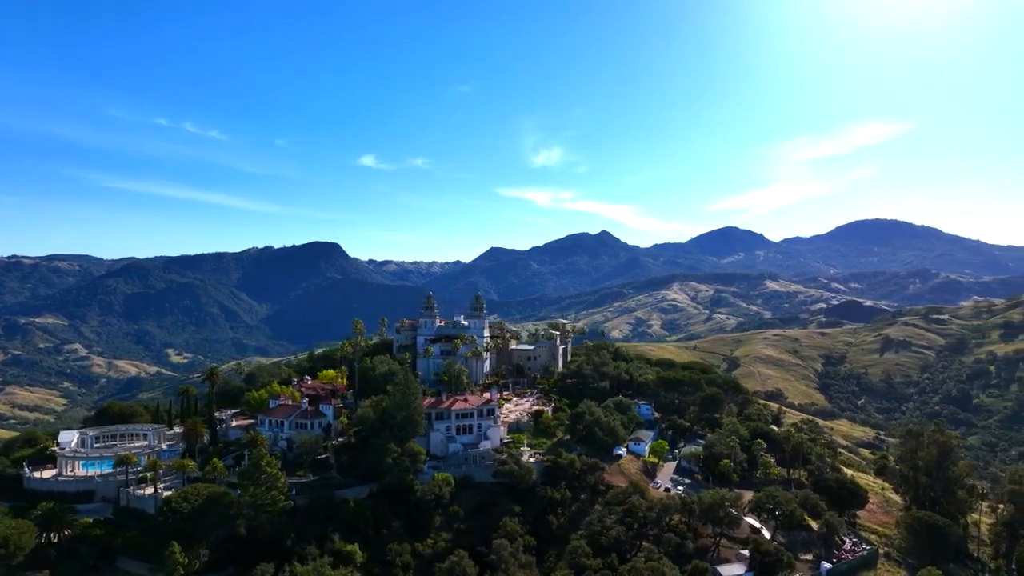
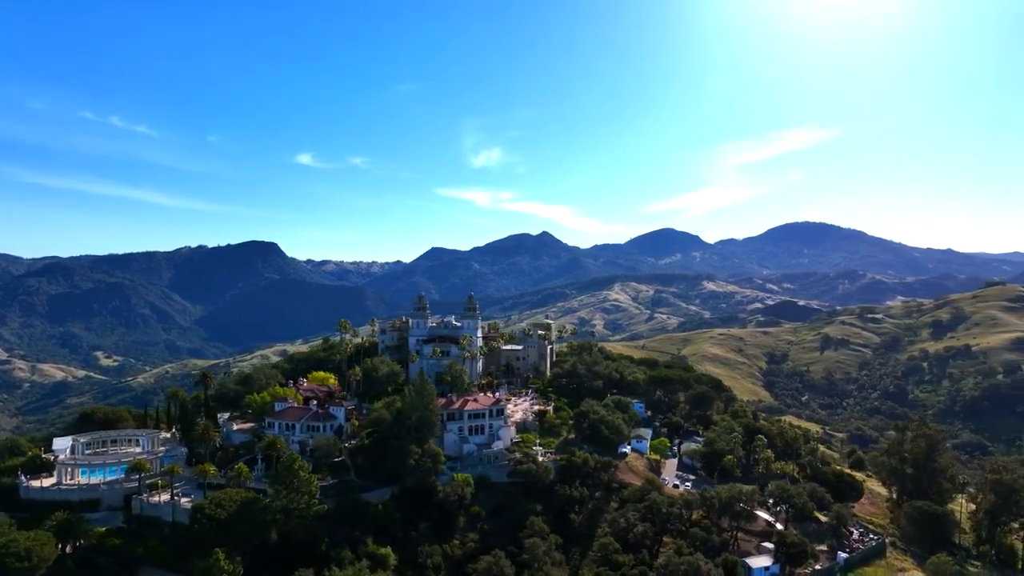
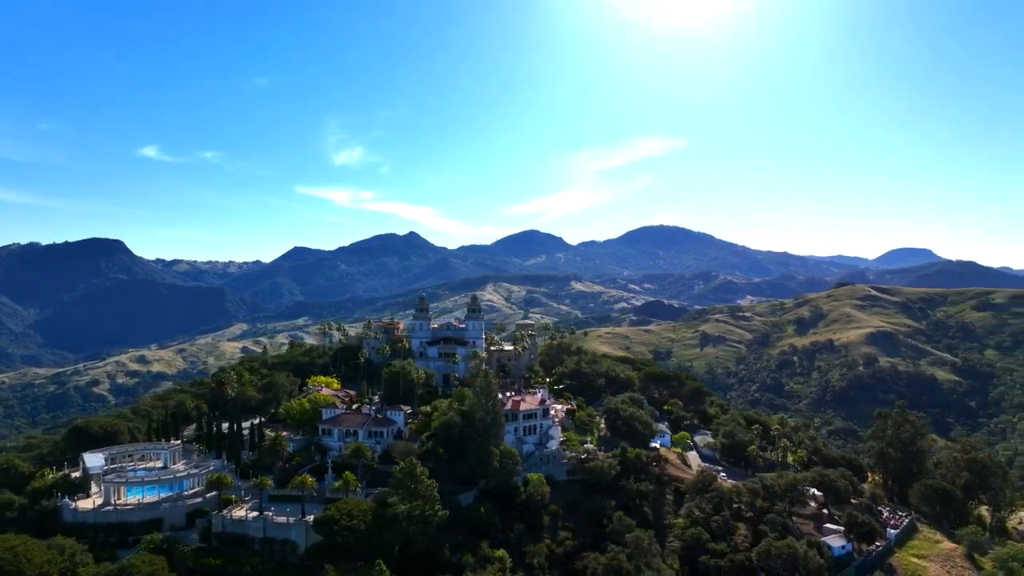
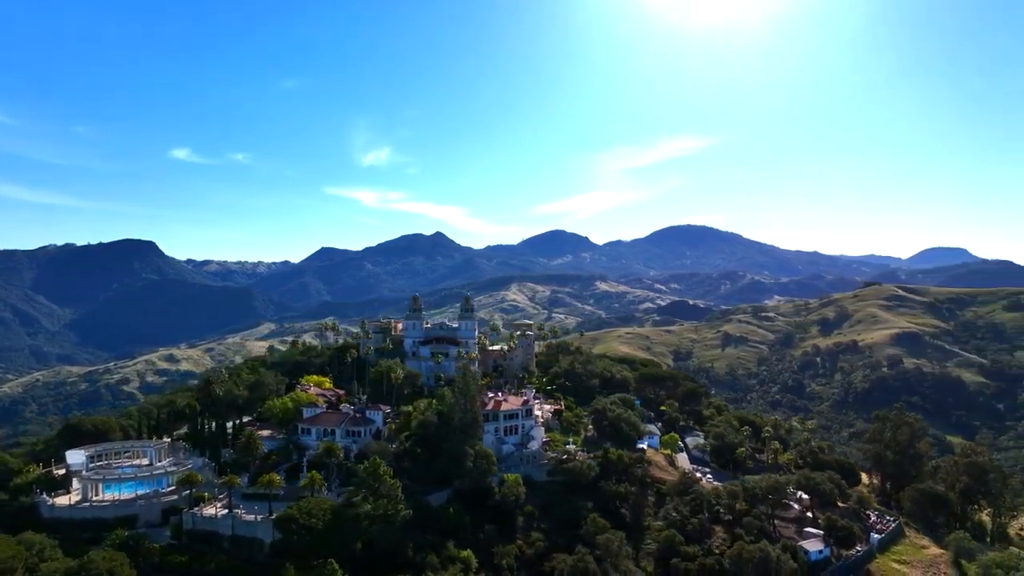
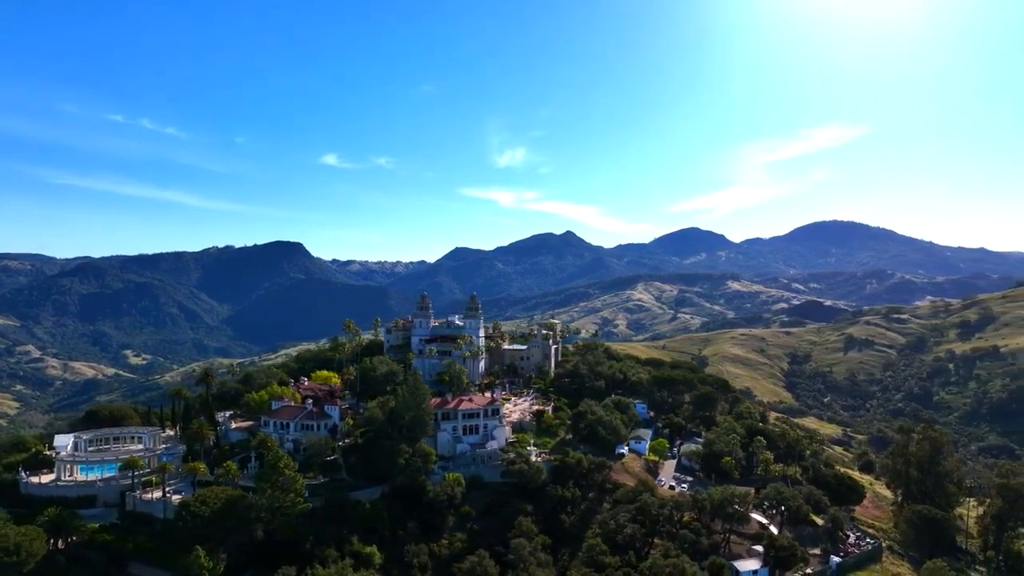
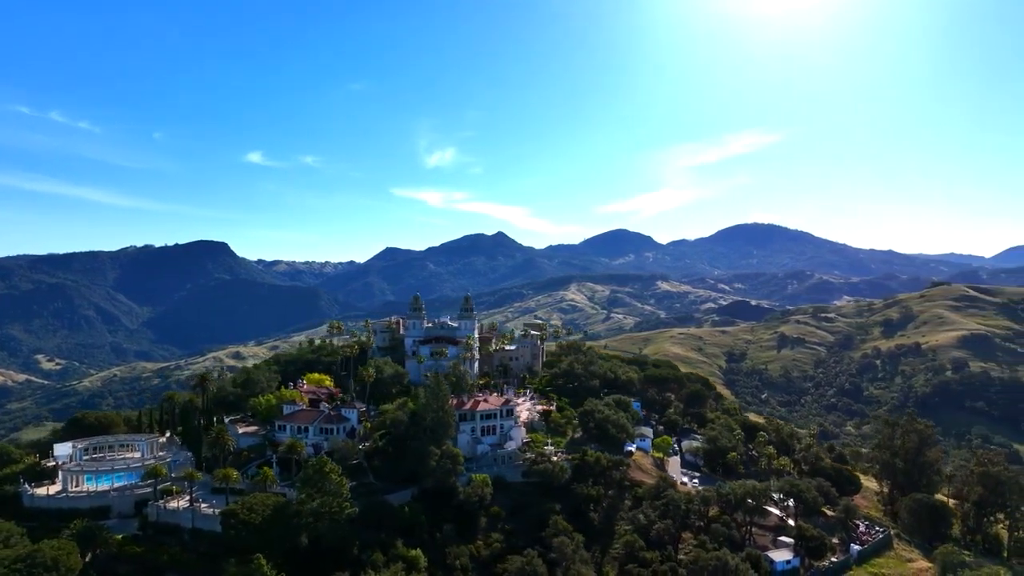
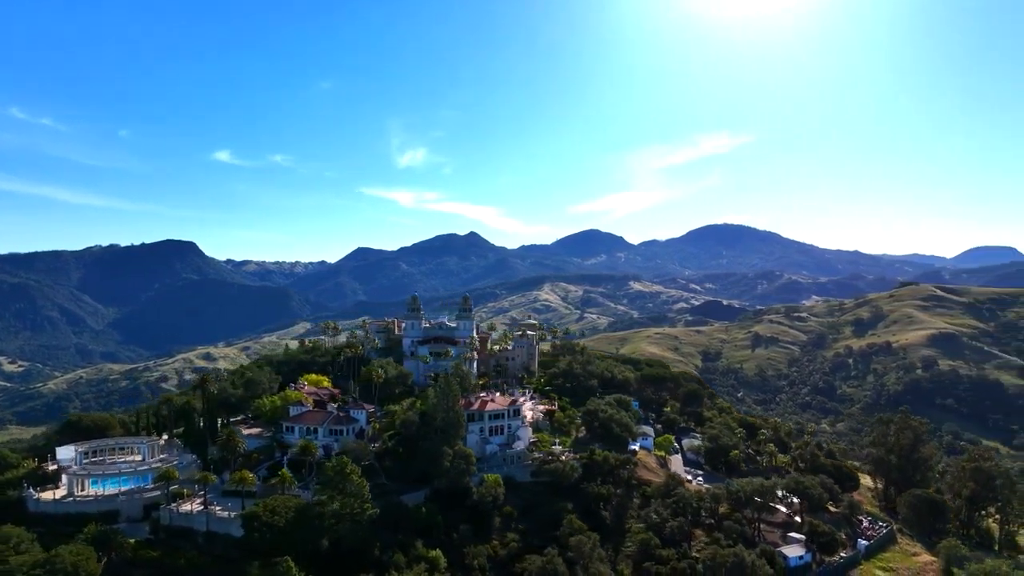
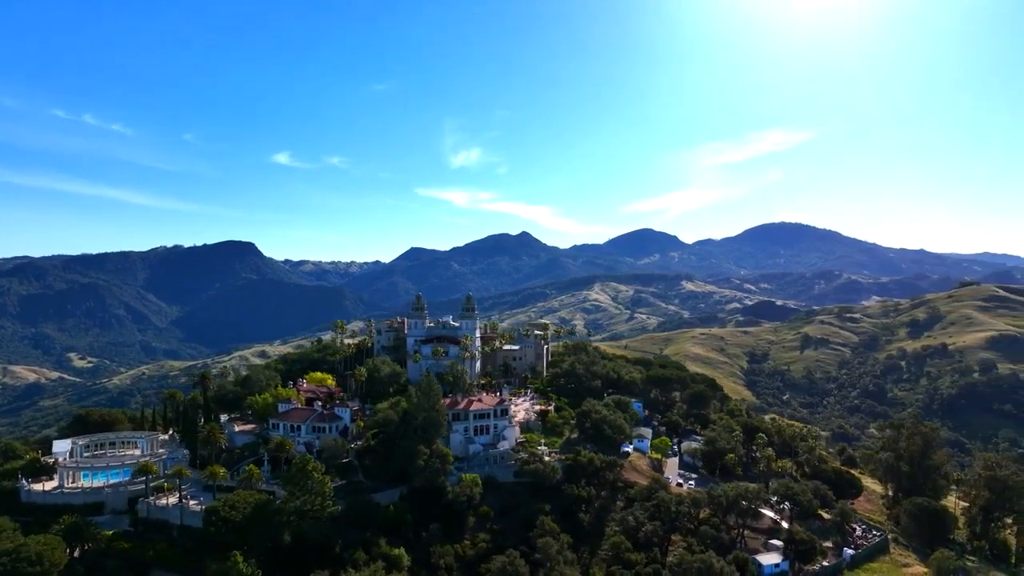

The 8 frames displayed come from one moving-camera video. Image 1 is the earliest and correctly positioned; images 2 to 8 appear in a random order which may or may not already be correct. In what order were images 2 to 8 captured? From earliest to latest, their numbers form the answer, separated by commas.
5, 2, 8, 6, 7, 4, 3
